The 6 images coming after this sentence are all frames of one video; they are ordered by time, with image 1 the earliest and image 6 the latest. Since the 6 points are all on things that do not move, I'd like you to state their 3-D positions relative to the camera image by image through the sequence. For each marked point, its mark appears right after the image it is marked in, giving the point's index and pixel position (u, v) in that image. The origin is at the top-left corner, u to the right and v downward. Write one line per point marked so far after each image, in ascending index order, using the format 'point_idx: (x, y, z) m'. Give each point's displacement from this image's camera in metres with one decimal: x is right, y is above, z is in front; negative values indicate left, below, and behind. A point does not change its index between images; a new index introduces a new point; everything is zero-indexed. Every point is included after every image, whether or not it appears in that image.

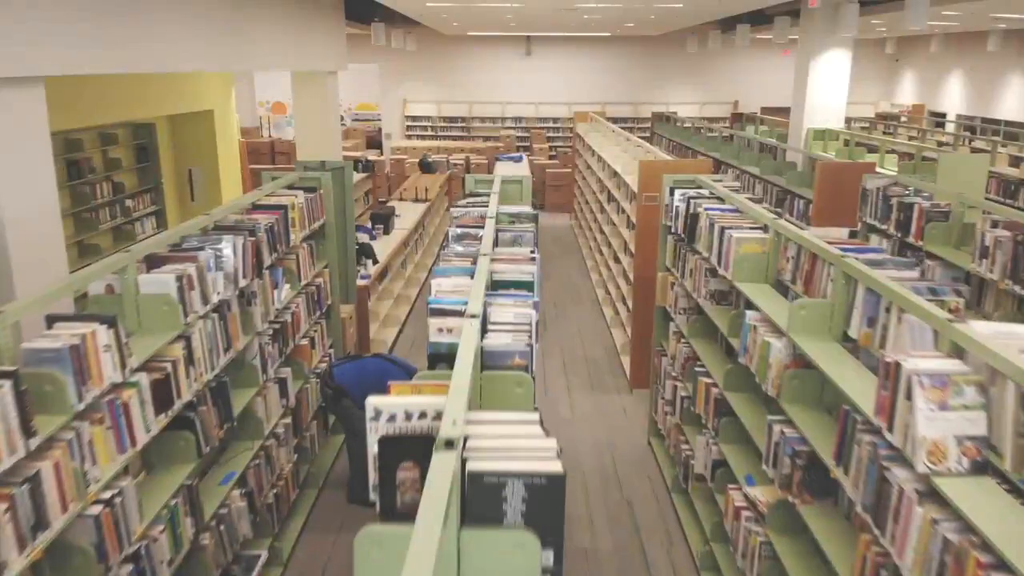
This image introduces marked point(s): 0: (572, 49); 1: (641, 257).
0: (+2.0, +7.8, +16.9) m
1: (+1.6, +0.4, +6.4) m
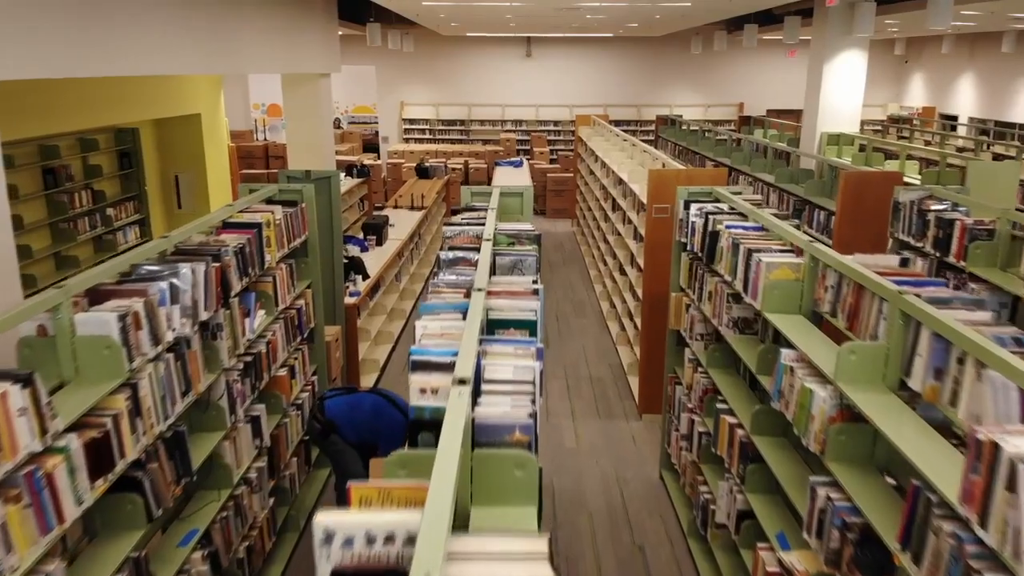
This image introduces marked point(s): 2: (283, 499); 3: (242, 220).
0: (+2.0, +7.6, +16.4) m
1: (+1.6, +0.2, +5.9) m
2: (-2.0, -1.9, +4.6) m
3: (-2.2, +0.5, +4.1) m
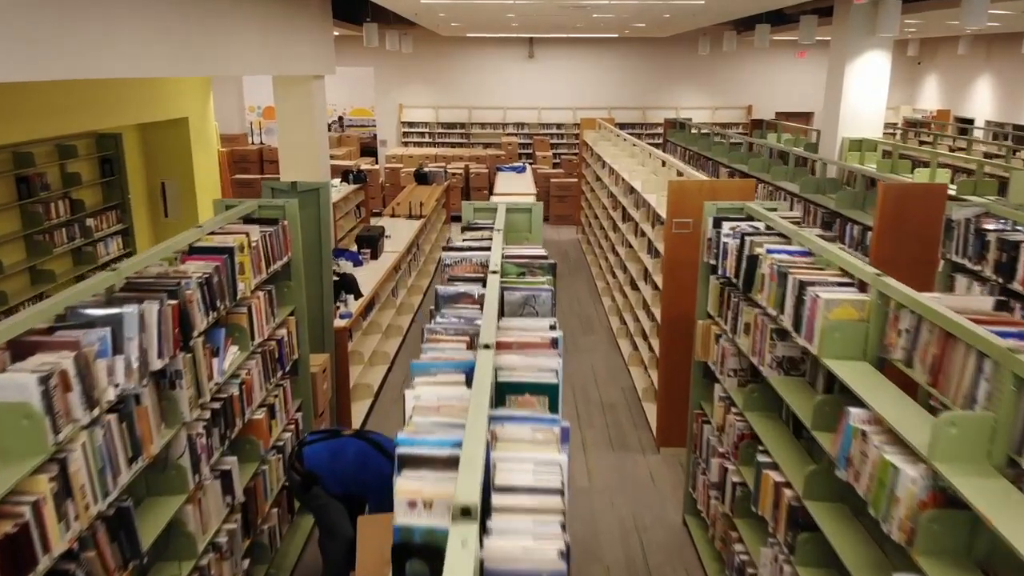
0: (+2.0, +7.3, +15.9) m
1: (+1.6, -0.1, +5.4) m
2: (-2.0, -2.1, +4.1) m
3: (-2.1, +0.3, +3.6) m
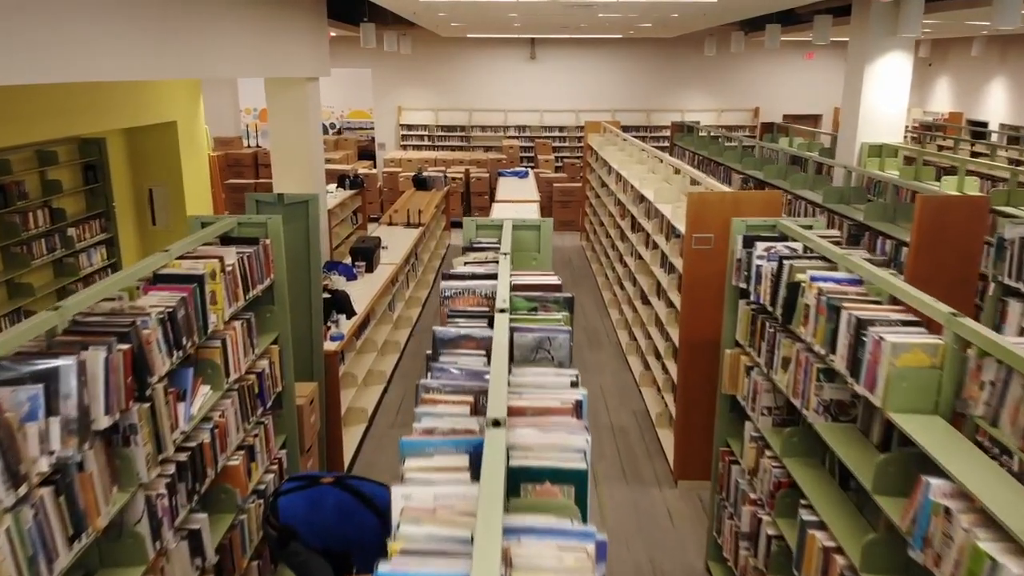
0: (+2.1, +7.1, +15.5) m
1: (+1.7, -0.3, +5.0) m
2: (-1.9, -2.3, +3.6) m
3: (-2.1, +0.1, +3.2) m
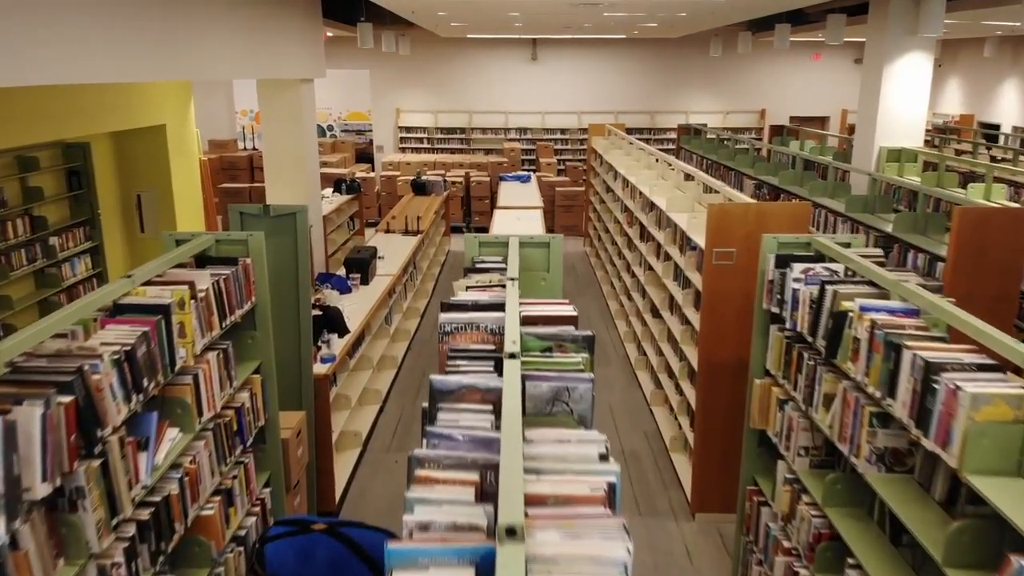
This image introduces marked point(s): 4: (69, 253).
0: (+2.1, +6.9, +15.1) m
1: (+1.8, -0.4, +4.6) m
2: (-1.9, -2.5, +3.2) m
3: (-2.0, -0.1, +2.8) m
4: (-7.0, +0.5, +8.1) m
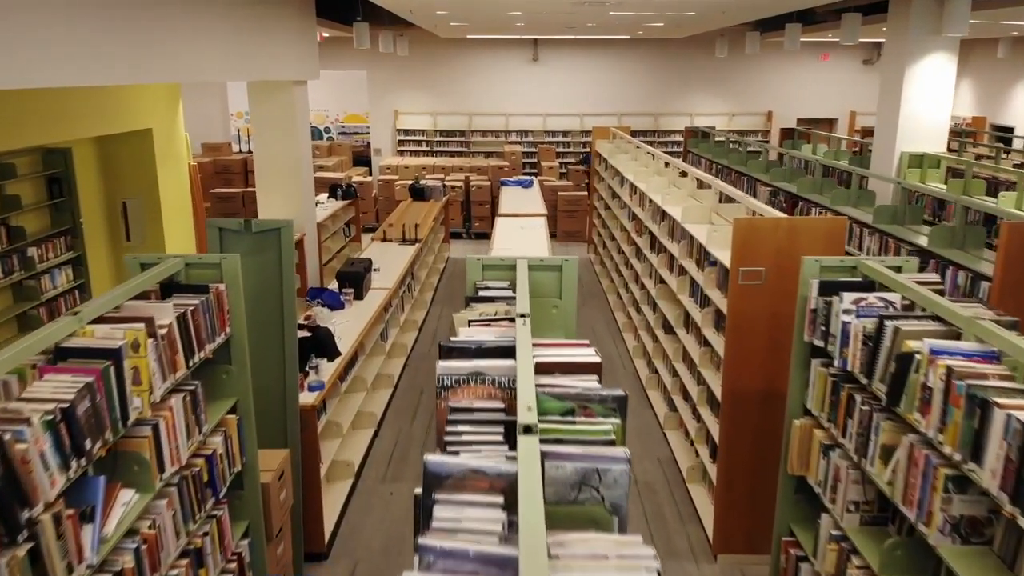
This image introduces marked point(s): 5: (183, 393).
0: (+2.2, +6.7, +14.8) m
1: (+1.8, -0.6, +4.2) m
2: (-1.8, -2.7, +2.8) m
3: (-2.0, -0.3, +2.4) m
4: (-6.9, +0.3, +7.7) m
5: (-1.8, -0.6, +2.8) m
